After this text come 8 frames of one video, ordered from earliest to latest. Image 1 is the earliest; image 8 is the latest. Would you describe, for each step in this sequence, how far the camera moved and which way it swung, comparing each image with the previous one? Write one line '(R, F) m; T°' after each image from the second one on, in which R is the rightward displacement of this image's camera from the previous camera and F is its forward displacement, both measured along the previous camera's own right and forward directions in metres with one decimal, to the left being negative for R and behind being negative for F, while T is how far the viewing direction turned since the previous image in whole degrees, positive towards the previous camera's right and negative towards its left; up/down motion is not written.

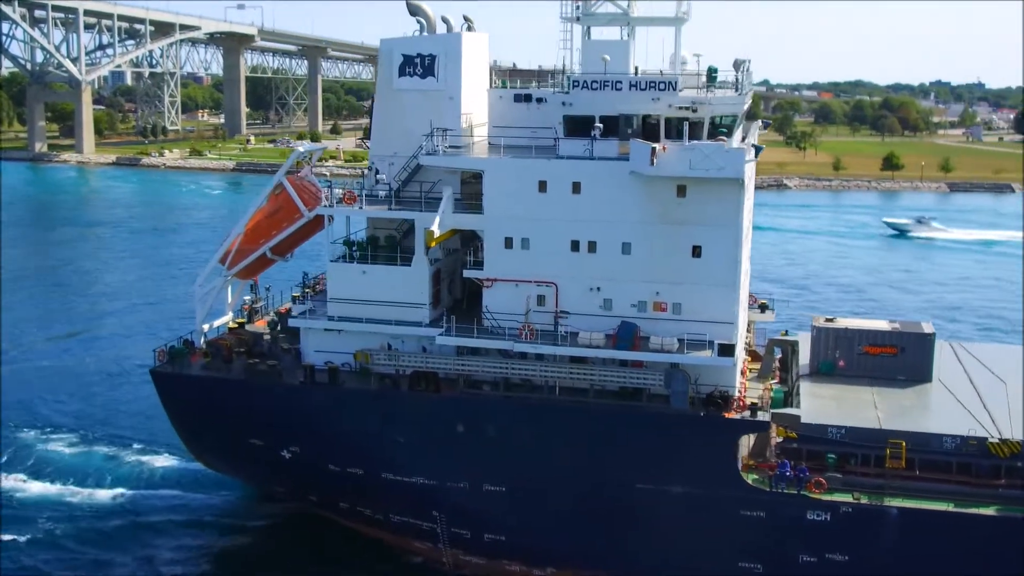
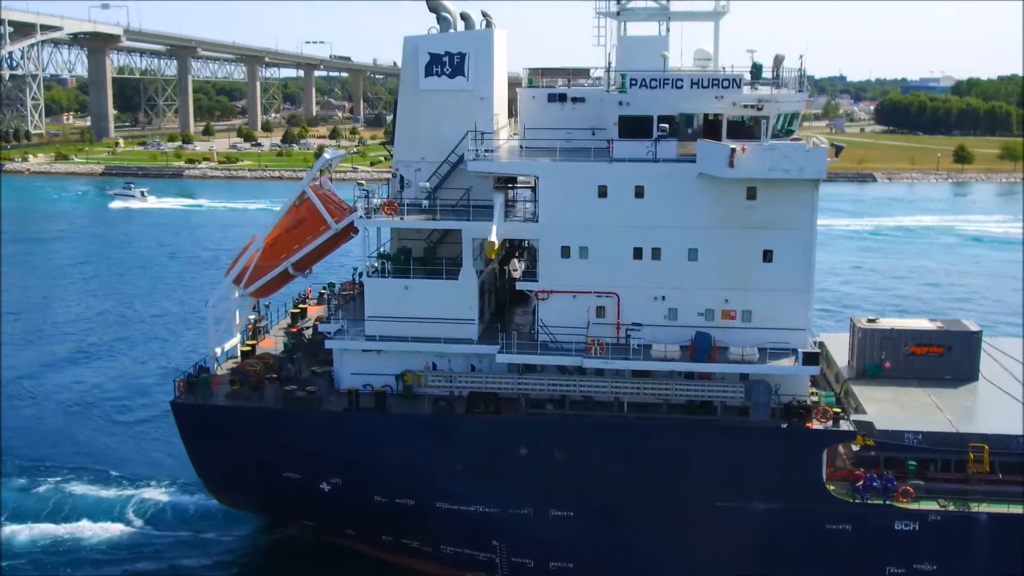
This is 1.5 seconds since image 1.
(-2.6, +1.2) m; +7°
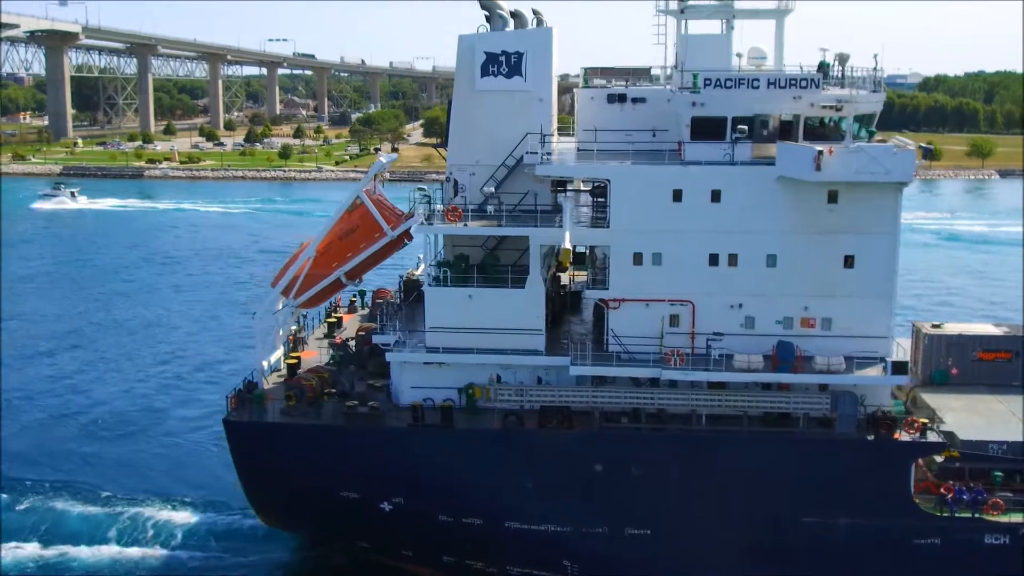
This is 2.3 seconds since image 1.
(-1.4, +0.7) m; +2°
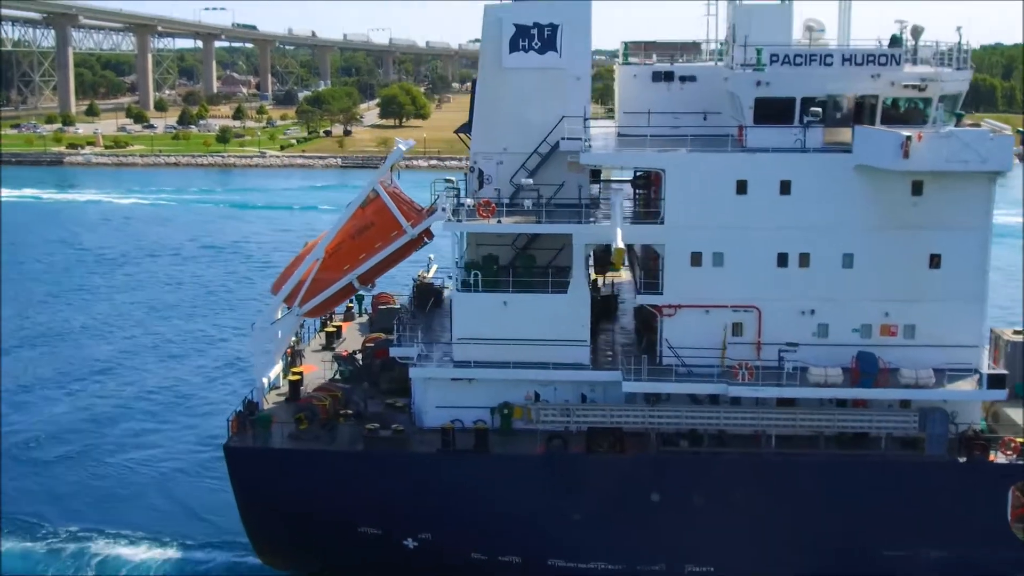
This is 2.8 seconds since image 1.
(-0.8, +1.9) m; +2°
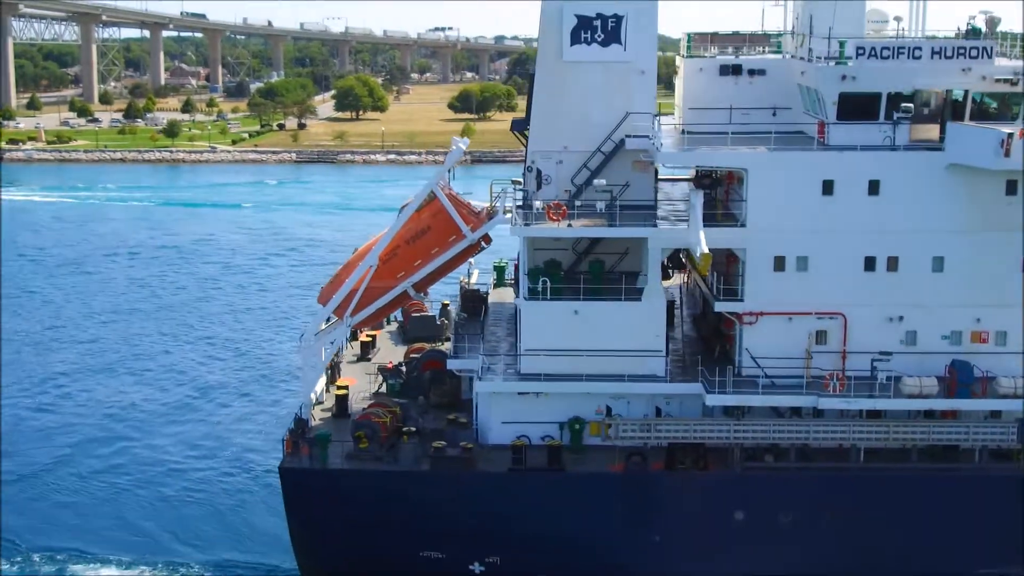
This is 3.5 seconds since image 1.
(-1.1, +0.8) m; +2°
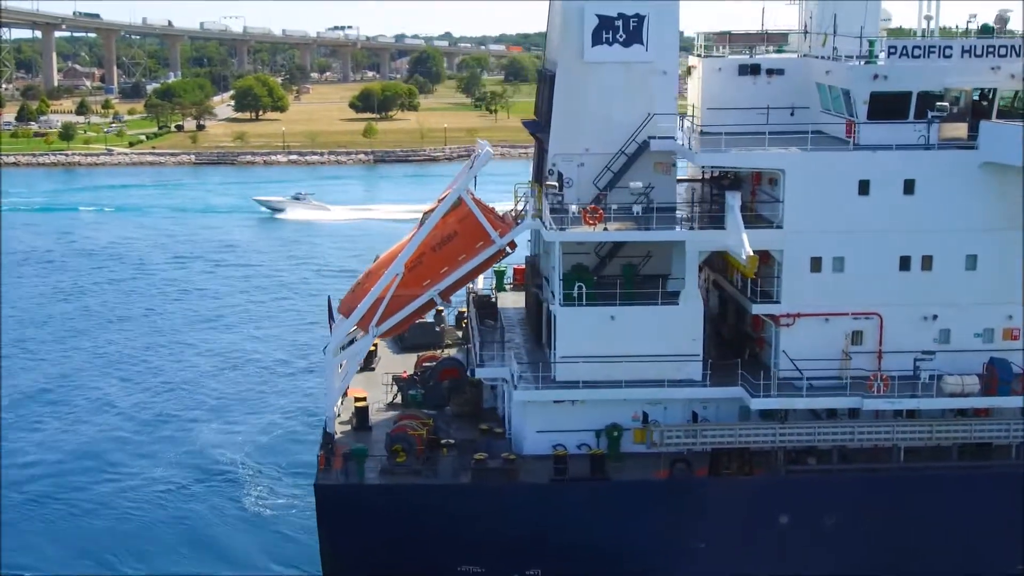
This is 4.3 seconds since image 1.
(-1.3, +0.3) m; +4°
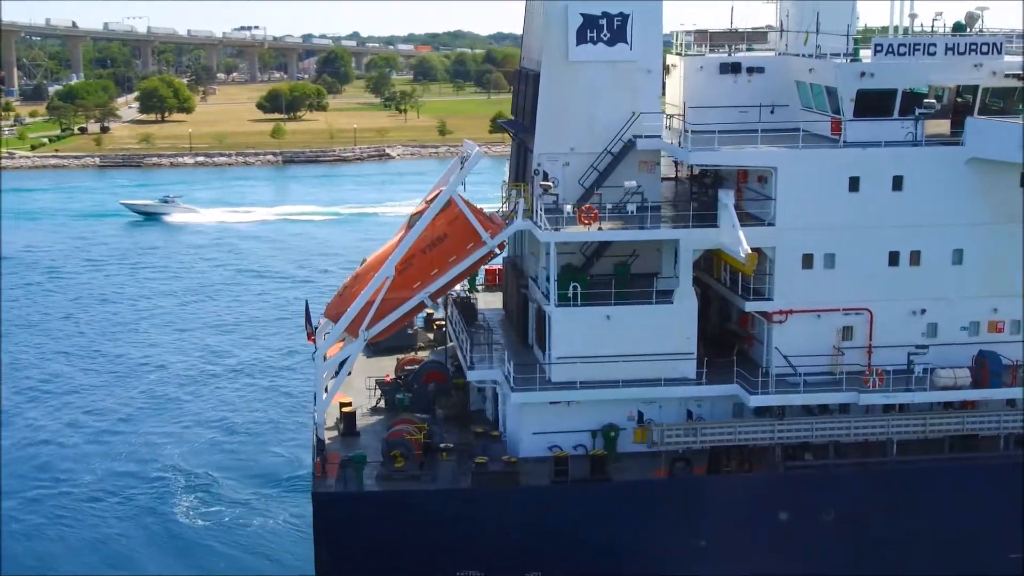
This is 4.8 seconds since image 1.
(-0.8, +0.1) m; +4°
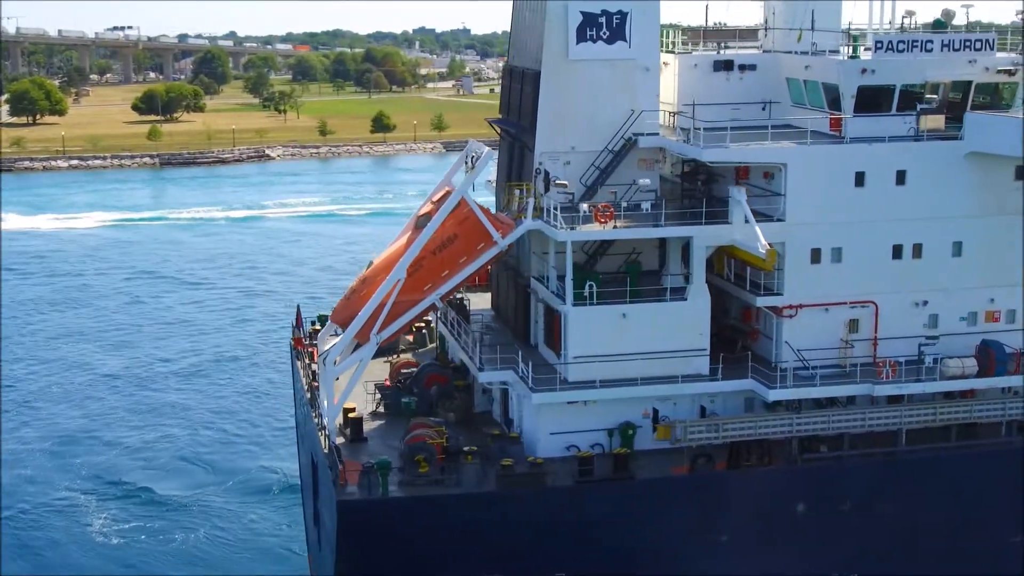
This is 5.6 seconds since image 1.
(-1.3, +0.1) m; +5°
